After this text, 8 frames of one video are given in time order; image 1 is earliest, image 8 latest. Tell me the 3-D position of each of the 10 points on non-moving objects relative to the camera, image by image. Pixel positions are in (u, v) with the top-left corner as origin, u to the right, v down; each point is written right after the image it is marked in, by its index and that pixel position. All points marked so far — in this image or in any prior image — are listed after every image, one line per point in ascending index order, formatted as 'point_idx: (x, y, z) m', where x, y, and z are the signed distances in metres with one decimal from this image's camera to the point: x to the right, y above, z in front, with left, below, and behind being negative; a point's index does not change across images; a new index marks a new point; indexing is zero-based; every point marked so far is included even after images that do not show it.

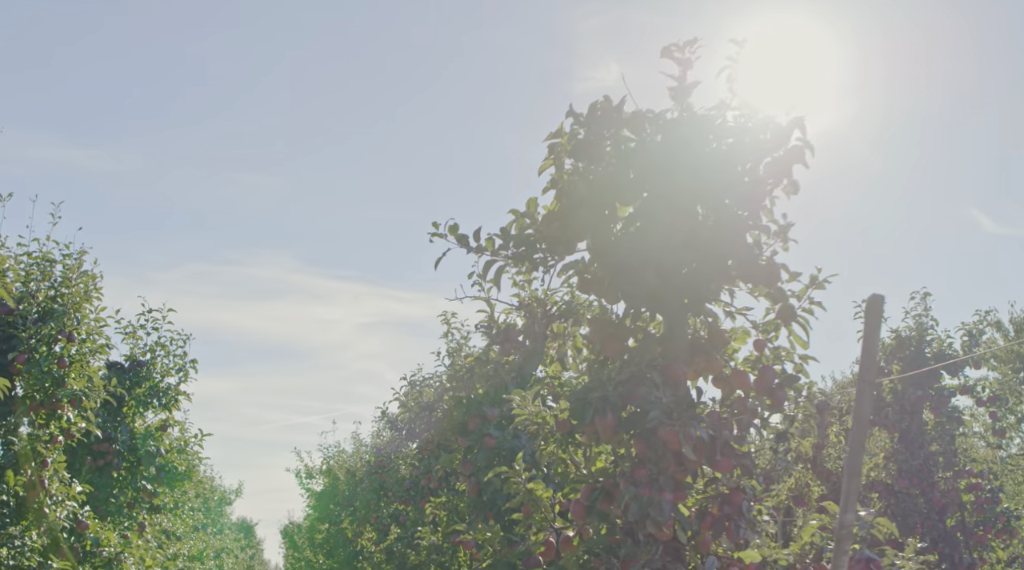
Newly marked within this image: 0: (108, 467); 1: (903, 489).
0: (-3.9, -1.8, +9.0) m
1: (+3.8, -2.0, +9.2) m
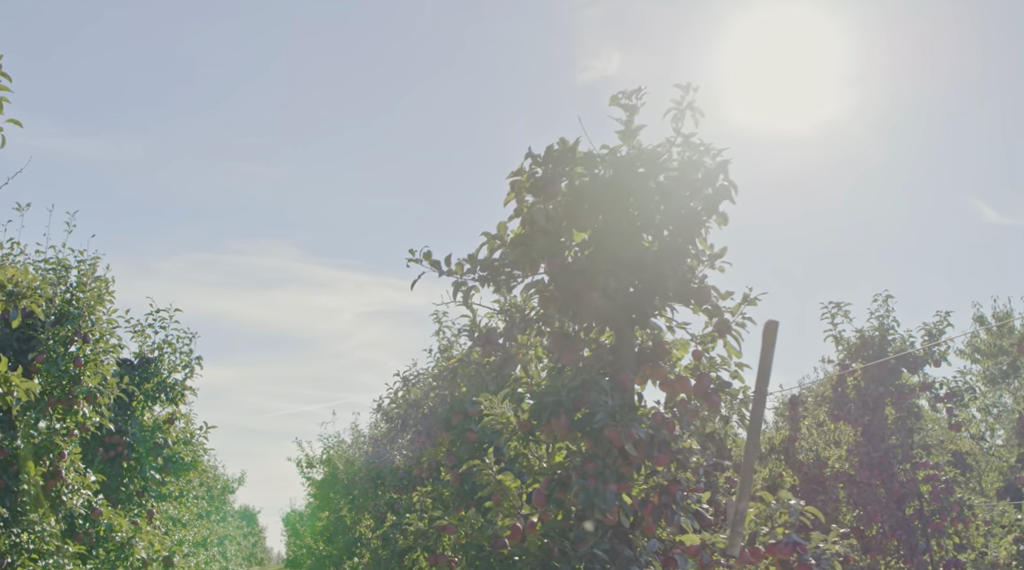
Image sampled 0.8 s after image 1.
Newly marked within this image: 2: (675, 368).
0: (-4.1, -1.8, +9.6) m
1: (+3.7, -2.0, +9.8) m
2: (+0.9, -0.4, +4.9) m
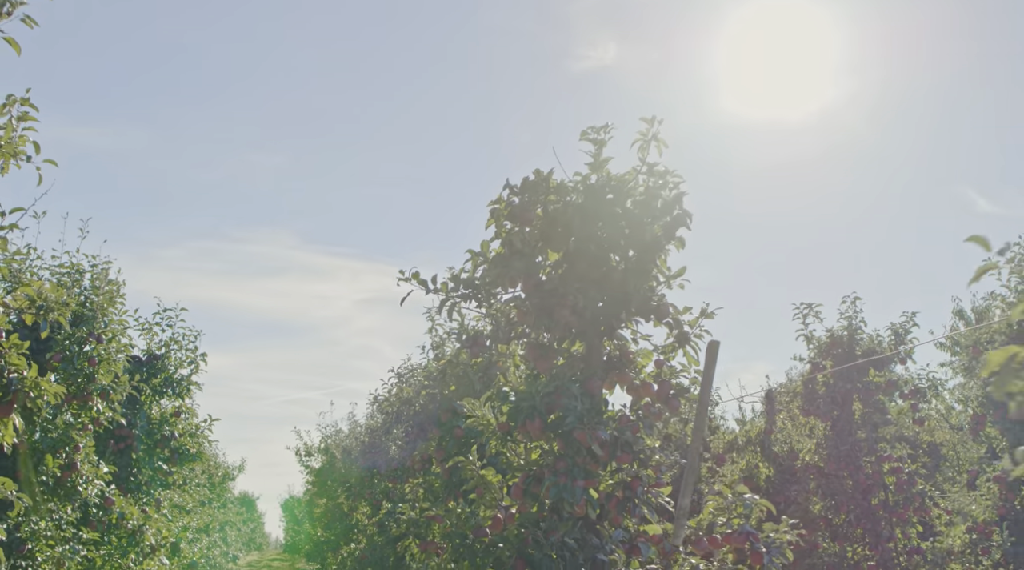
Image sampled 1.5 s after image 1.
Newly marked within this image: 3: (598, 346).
0: (-4.2, -1.8, +10.2) m
1: (+3.6, -2.1, +10.3) m
2: (+0.8, -0.5, +5.4) m
3: (+0.5, -0.3, +5.3) m
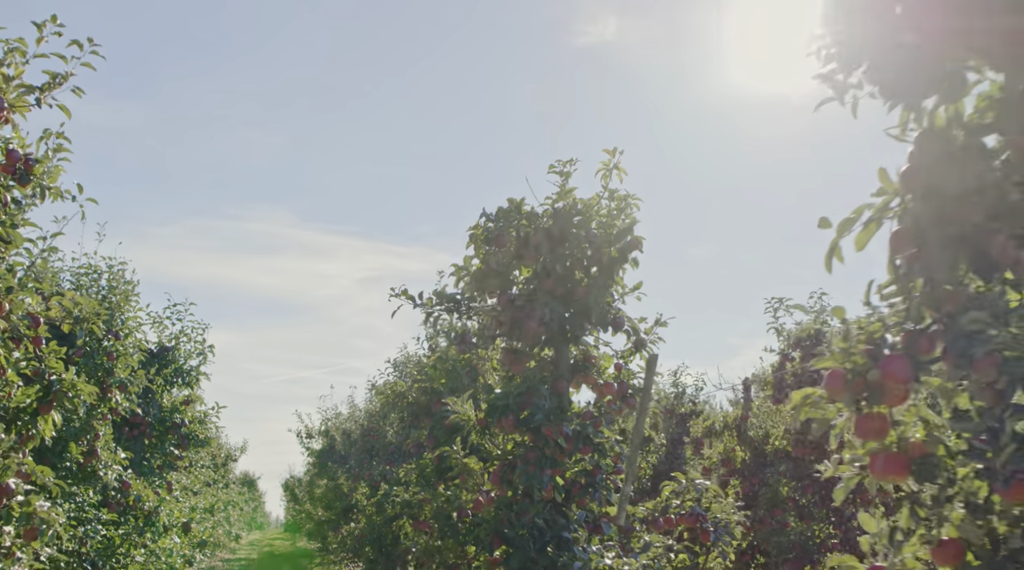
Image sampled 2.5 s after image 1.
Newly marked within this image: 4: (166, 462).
0: (-4.3, -1.8, +11.0) m
1: (+3.4, -2.0, +11.1) m
2: (+0.6, -0.6, +6.2) m
3: (+0.3, -0.4, +6.1) m
4: (-4.3, -2.2, +11.7) m
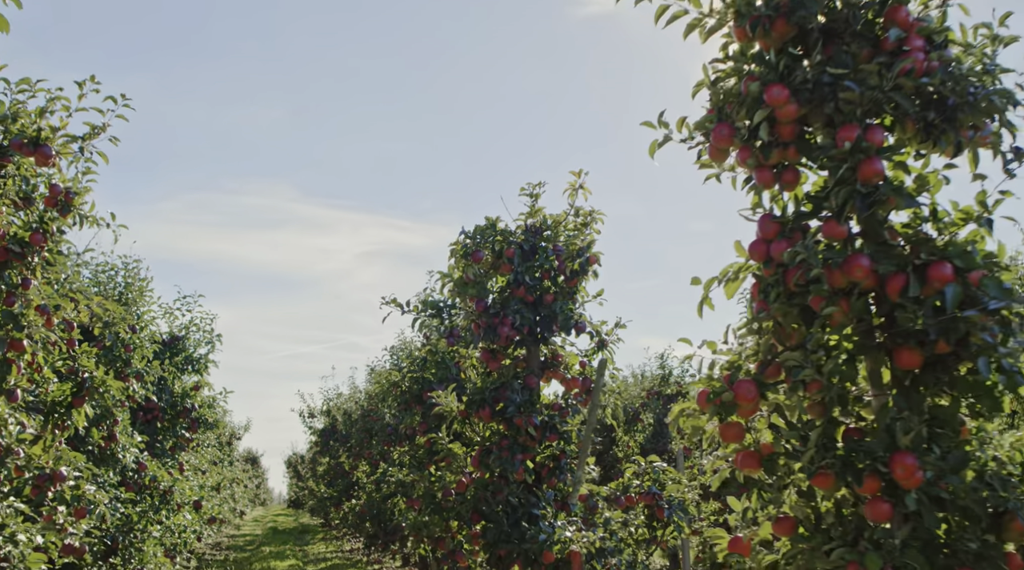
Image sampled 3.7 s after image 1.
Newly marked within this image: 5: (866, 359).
0: (-4.5, -1.7, +11.8) m
1: (+3.2, -2.0, +12.0) m
2: (+0.4, -0.7, +7.0) m
3: (+0.2, -0.5, +6.9) m
4: (-4.5, -2.1, +12.5) m
5: (+1.2, -0.3, +3.1) m
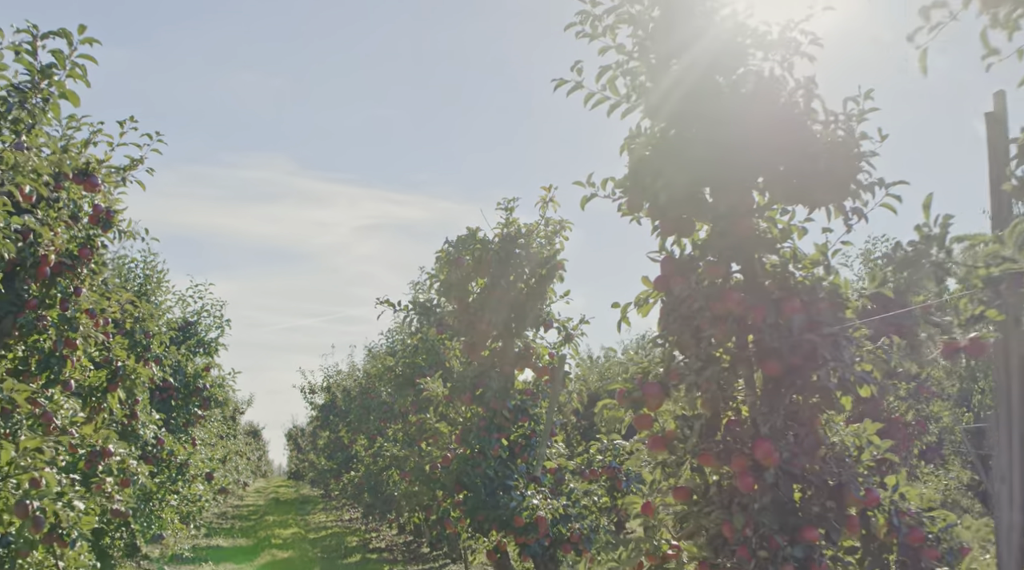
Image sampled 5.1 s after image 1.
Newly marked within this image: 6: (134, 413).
0: (-4.7, -1.6, +12.9) m
1: (+3.1, -1.8, +13.1) m
2: (+0.2, -0.7, +8.1) m
3: (0.0, -0.5, +7.9) m
4: (-4.7, -2.0, +13.6) m
5: (+1.0, -0.4, +4.1) m
6: (-3.9, -1.3, +9.8) m
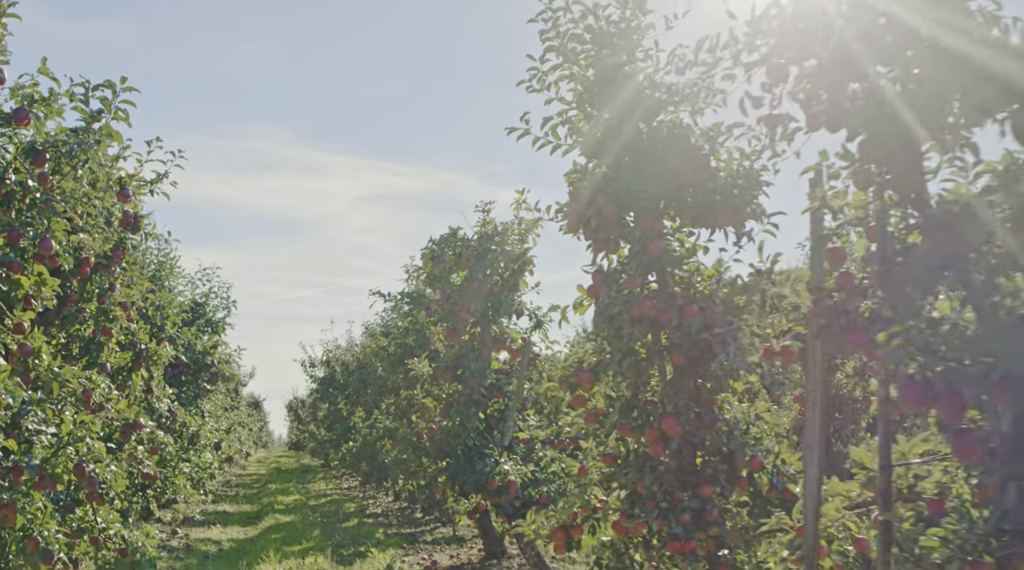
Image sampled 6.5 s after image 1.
0: (-4.9, -1.4, +14.0) m
1: (+2.8, -1.6, +14.2) m
2: (0.0, -0.6, +9.1) m
3: (-0.2, -0.4, +9.0) m
4: (-4.9, -1.7, +14.7) m
5: (+0.8, -0.4, +5.2) m
6: (-4.2, -1.2, +10.8) m
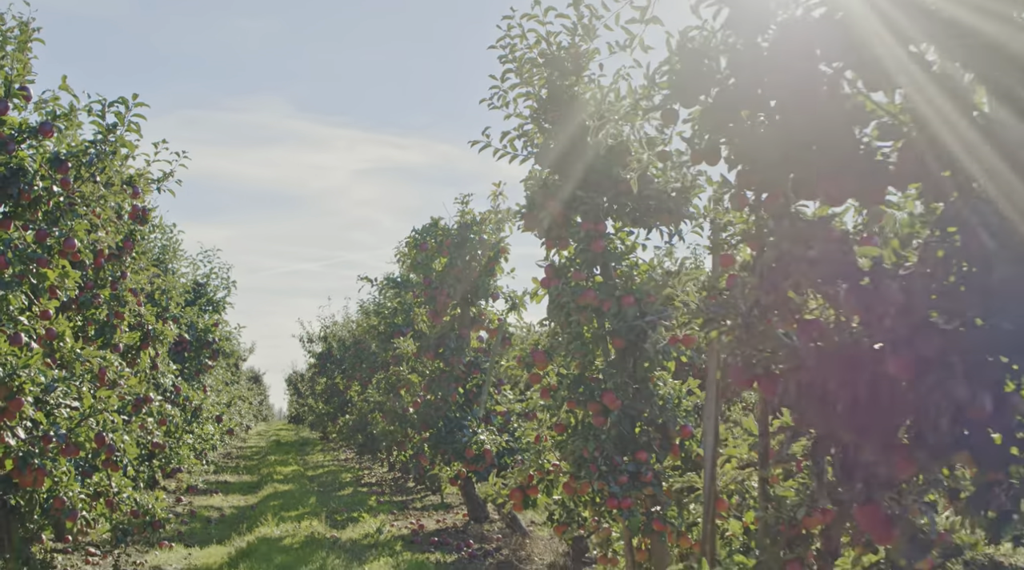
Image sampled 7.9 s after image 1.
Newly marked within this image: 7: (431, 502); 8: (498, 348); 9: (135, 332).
0: (-5.2, -1.1, +14.8) m
1: (+2.6, -1.3, +15.0) m
2: (-0.2, -0.4, +9.9) m
3: (-0.5, -0.3, +9.8) m
4: (-5.2, -1.4, +15.5) m
5: (+0.6, -0.4, +6.0) m
6: (-4.4, -1.0, +11.7) m
7: (-1.3, -3.5, +15.0) m
8: (-0.1, -0.7, +9.4) m
9: (-3.9, -0.5, +9.6) m
